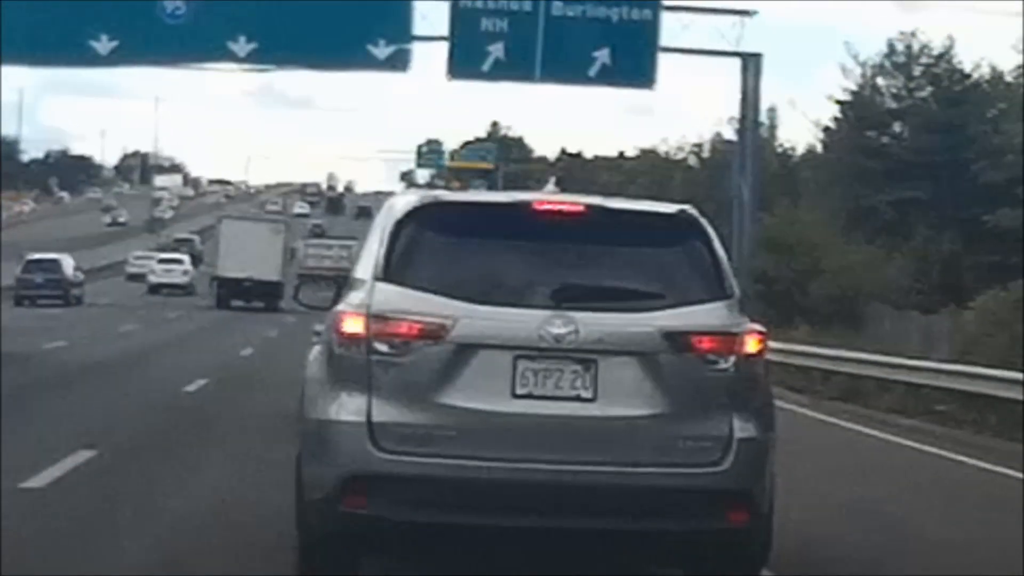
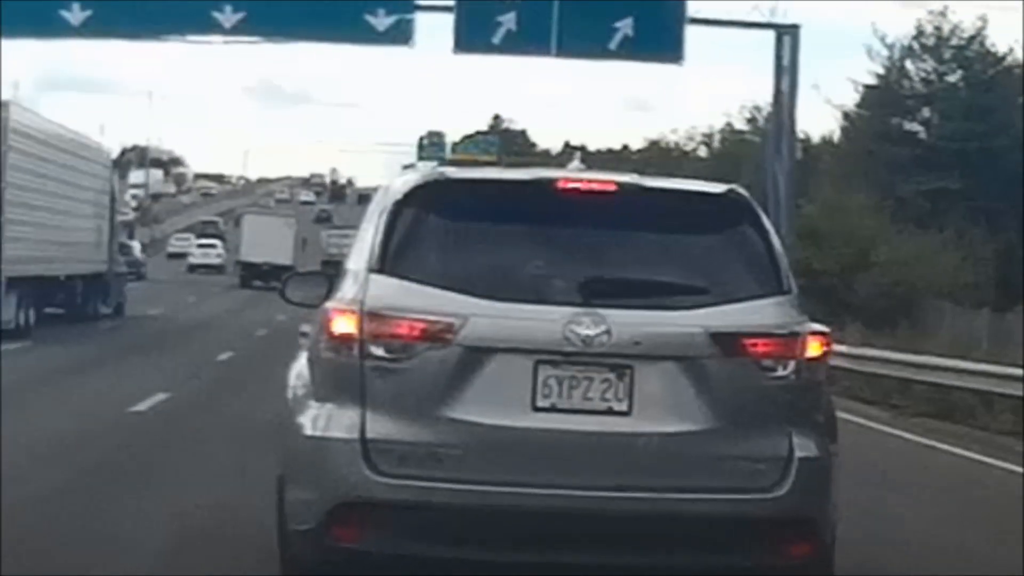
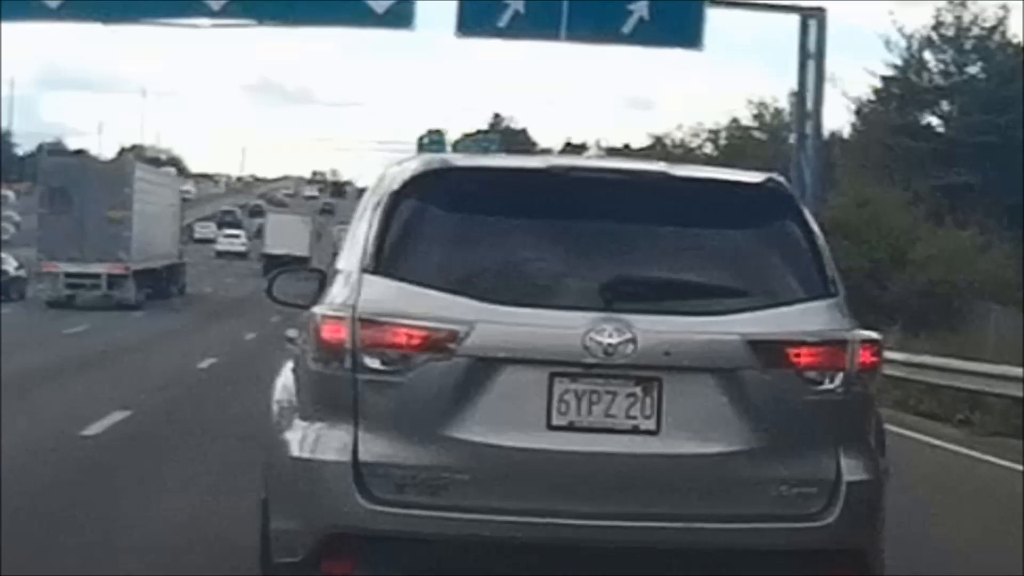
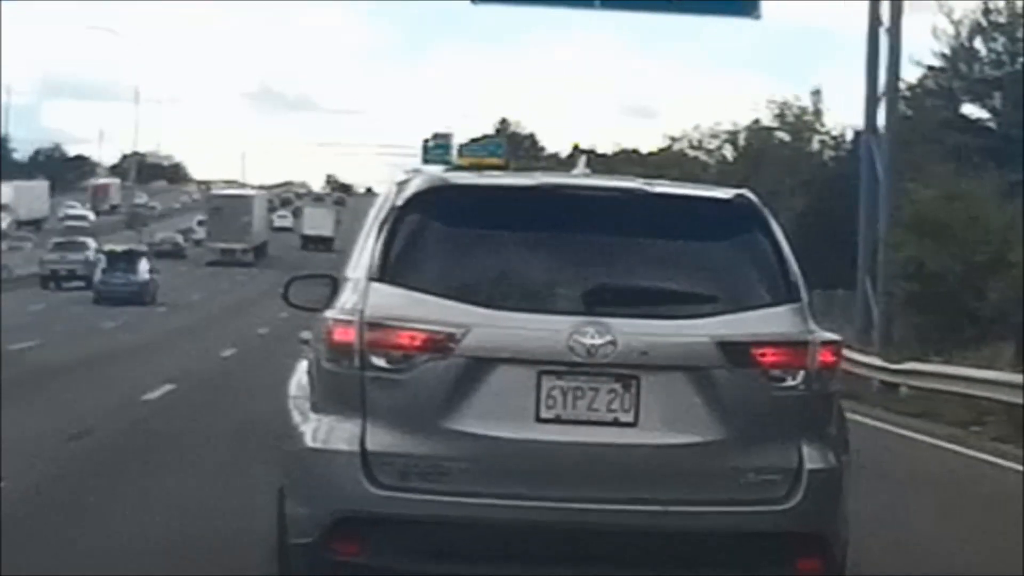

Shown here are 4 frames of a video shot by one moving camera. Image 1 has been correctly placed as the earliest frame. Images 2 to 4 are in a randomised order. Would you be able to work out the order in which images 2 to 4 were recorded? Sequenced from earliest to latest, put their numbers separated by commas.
2, 3, 4
